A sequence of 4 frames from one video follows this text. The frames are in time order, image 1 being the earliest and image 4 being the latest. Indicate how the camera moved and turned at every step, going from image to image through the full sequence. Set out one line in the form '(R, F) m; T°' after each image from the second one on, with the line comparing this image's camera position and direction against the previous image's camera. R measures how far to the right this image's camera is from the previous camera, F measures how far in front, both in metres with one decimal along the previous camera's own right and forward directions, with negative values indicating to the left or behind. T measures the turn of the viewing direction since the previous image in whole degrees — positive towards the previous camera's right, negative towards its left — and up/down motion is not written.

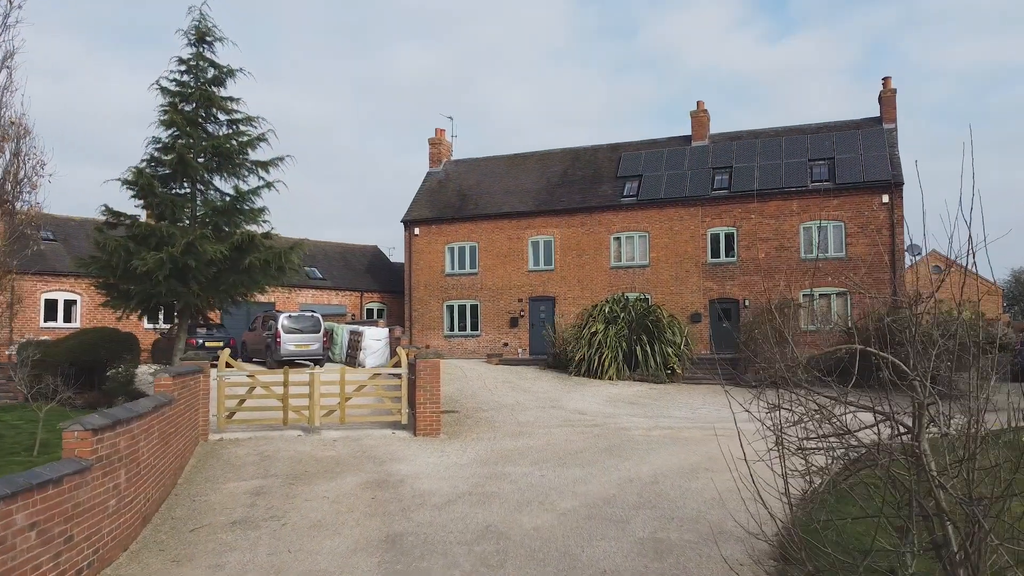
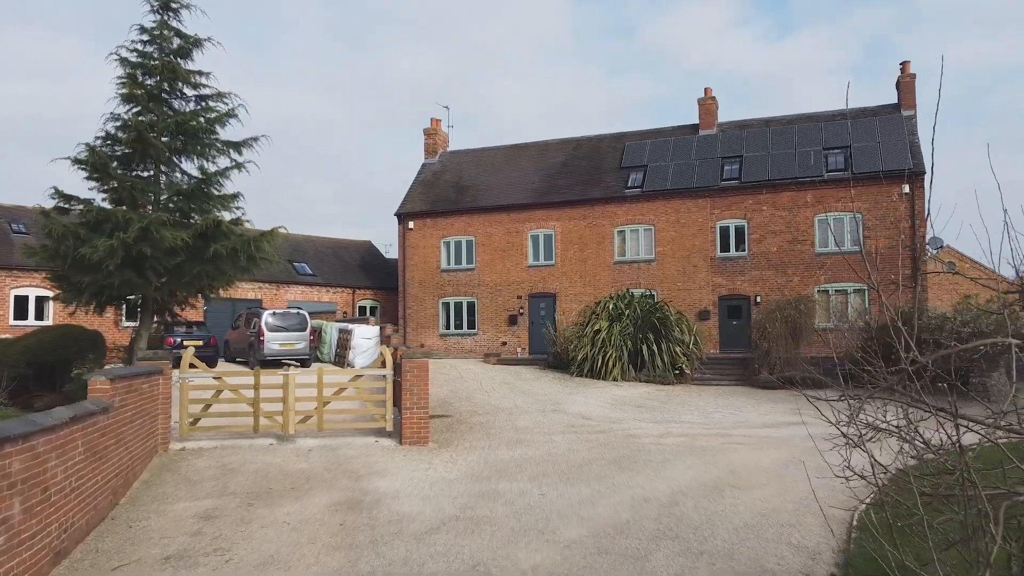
(+0.1, +1.3) m; 0°
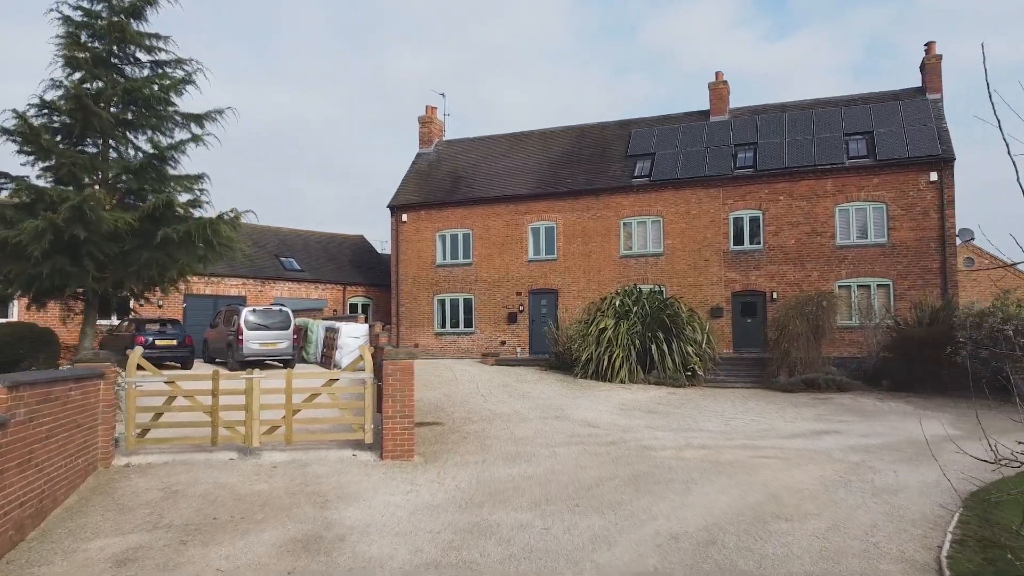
(0.0, +1.5) m; 0°
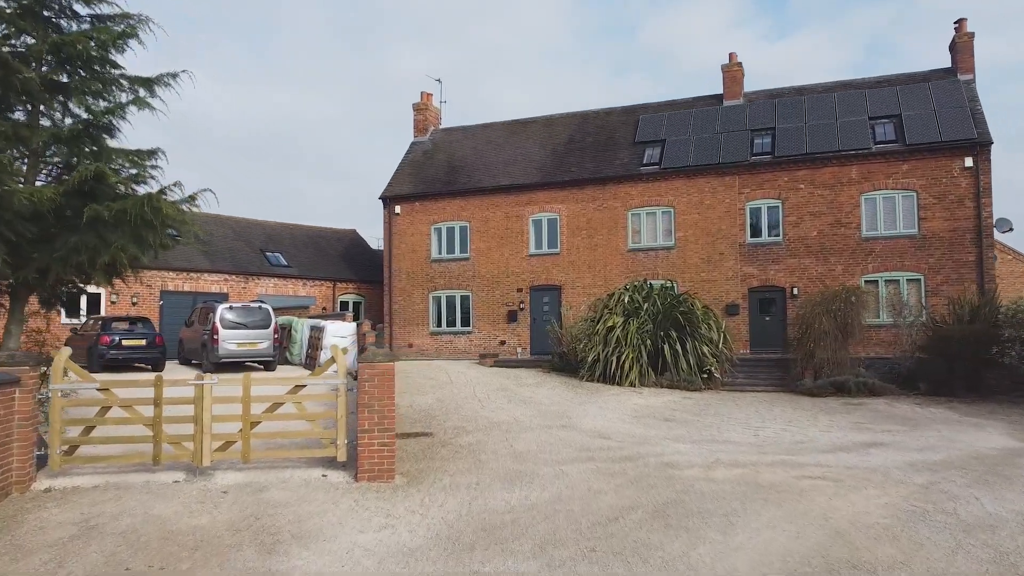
(0.0, +1.6) m; 0°
